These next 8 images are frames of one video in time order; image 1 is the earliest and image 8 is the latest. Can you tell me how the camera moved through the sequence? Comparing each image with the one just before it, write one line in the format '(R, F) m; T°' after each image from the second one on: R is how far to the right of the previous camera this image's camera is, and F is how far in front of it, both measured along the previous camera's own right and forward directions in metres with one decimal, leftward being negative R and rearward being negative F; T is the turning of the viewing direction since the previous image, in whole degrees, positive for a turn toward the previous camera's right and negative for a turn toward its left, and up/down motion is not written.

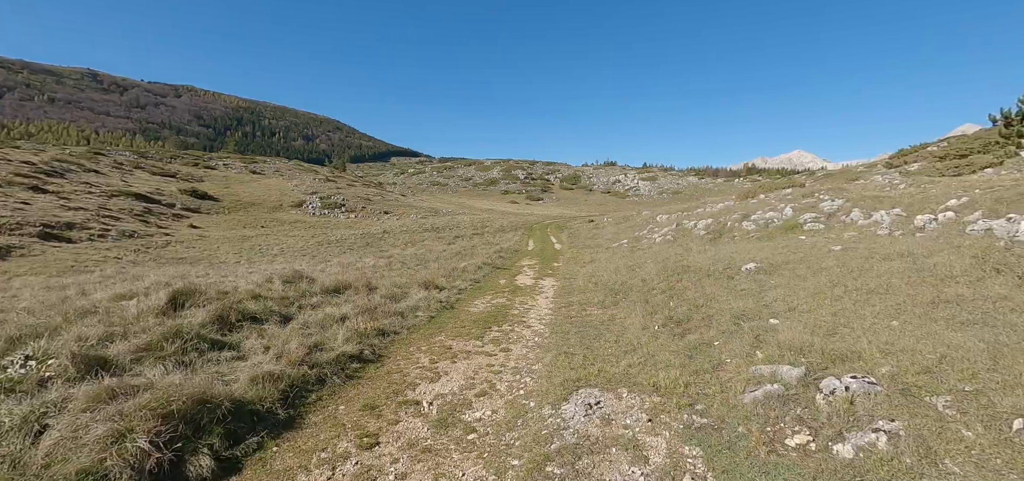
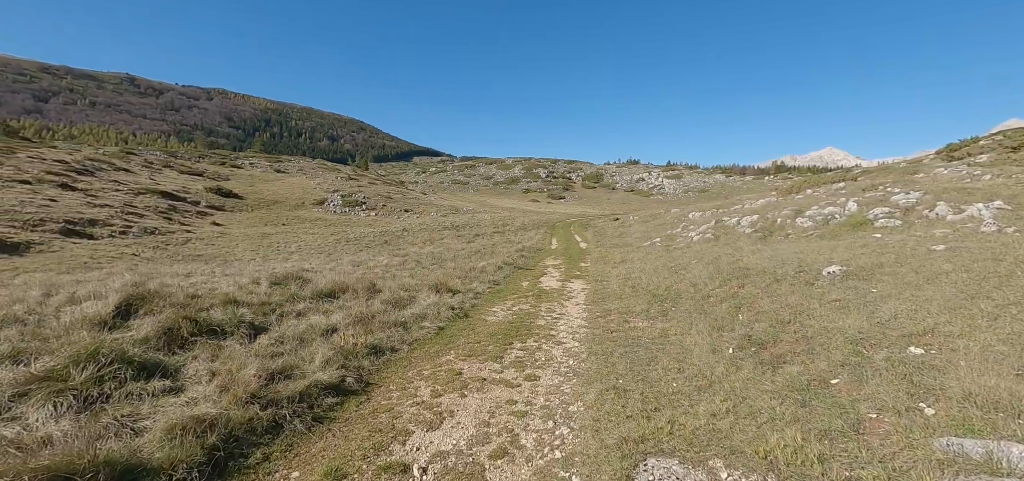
(-0.2, +2.7) m; -3°
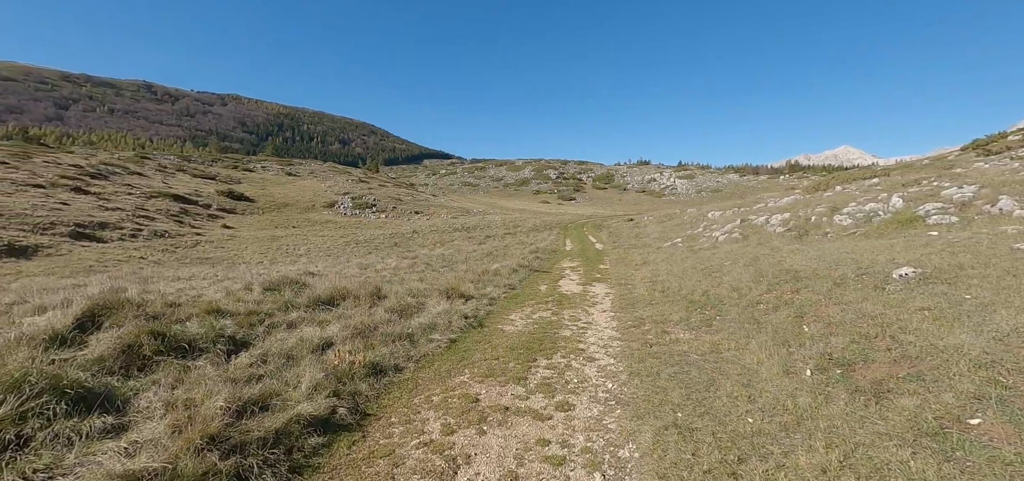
(-0.3, +1.6) m; -1°
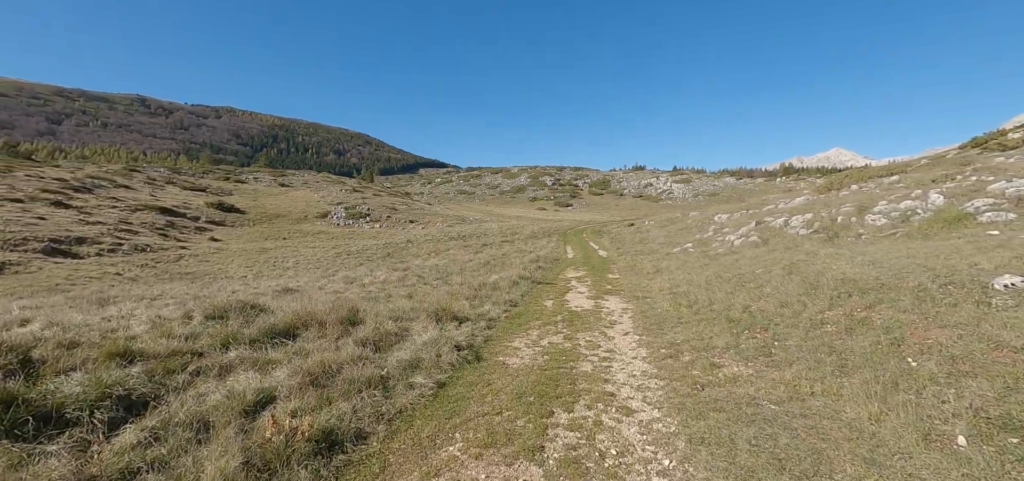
(-0.1, +2.4) m; 0°
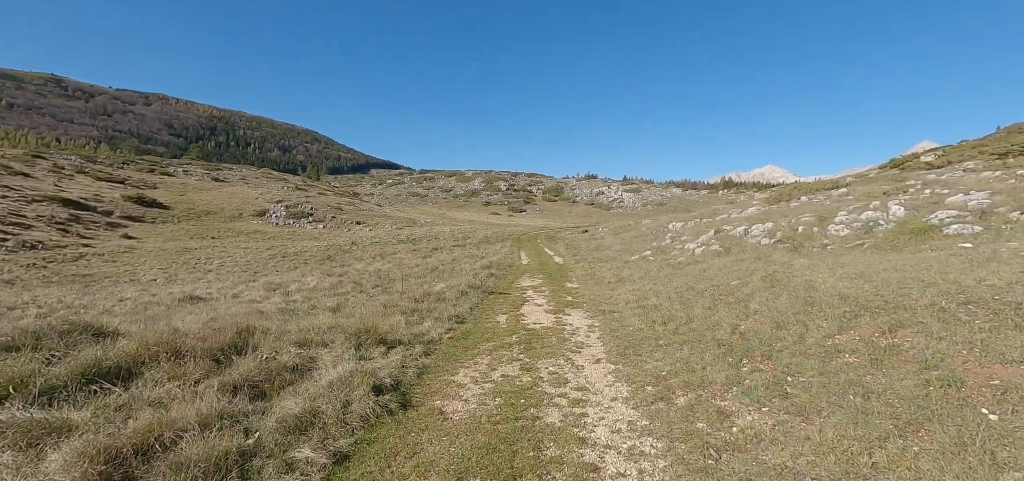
(+0.2, +2.5) m; +6°
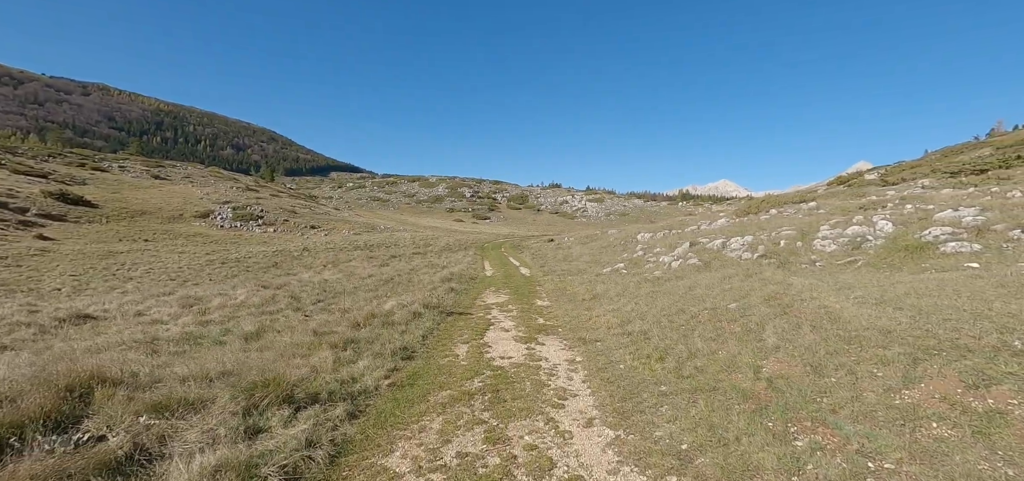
(0.0, +2.6) m; +5°
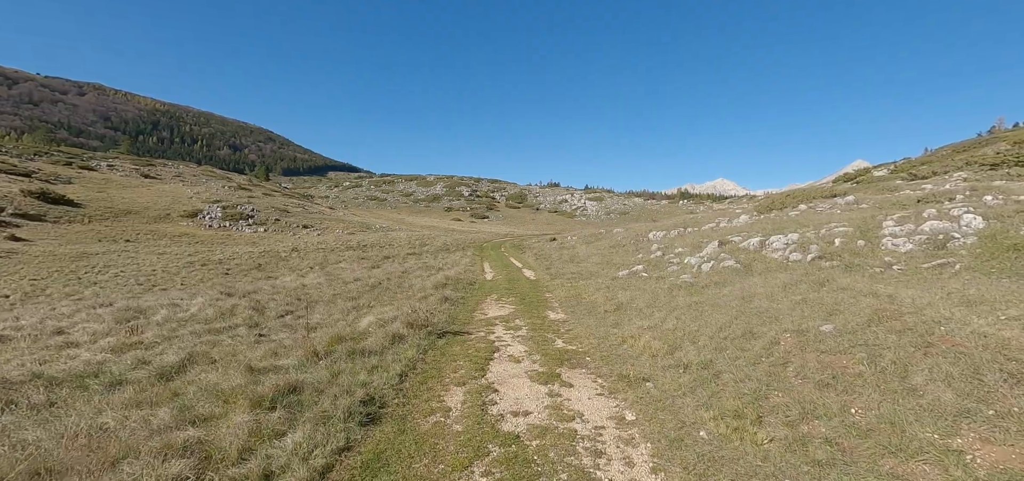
(-0.3, +3.5) m; 0°
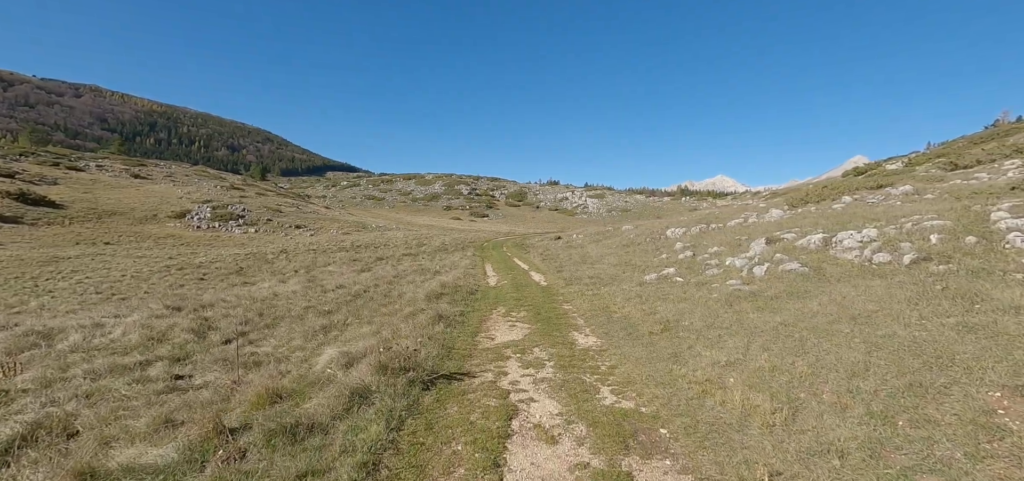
(-0.4, +4.0) m; 0°
